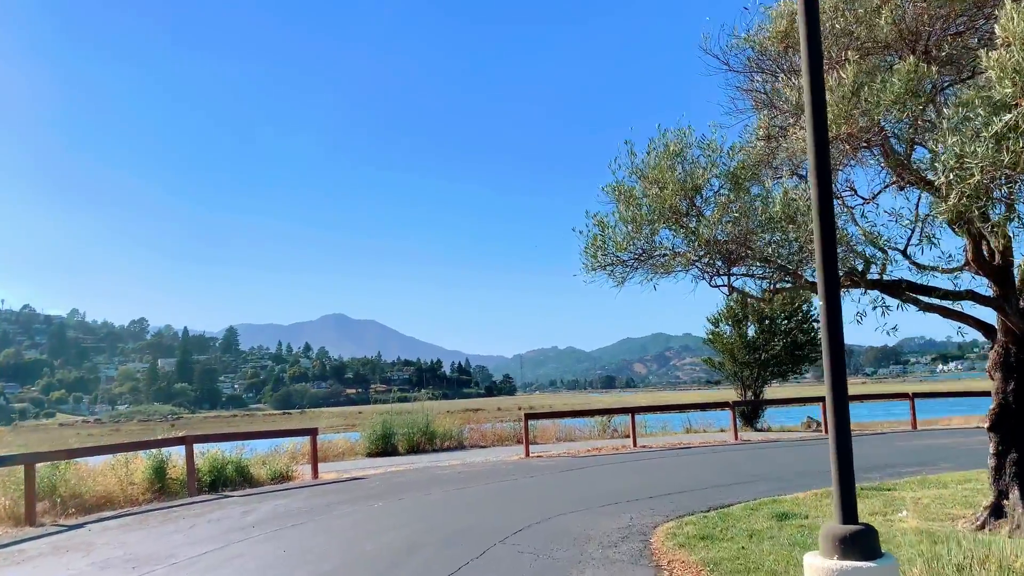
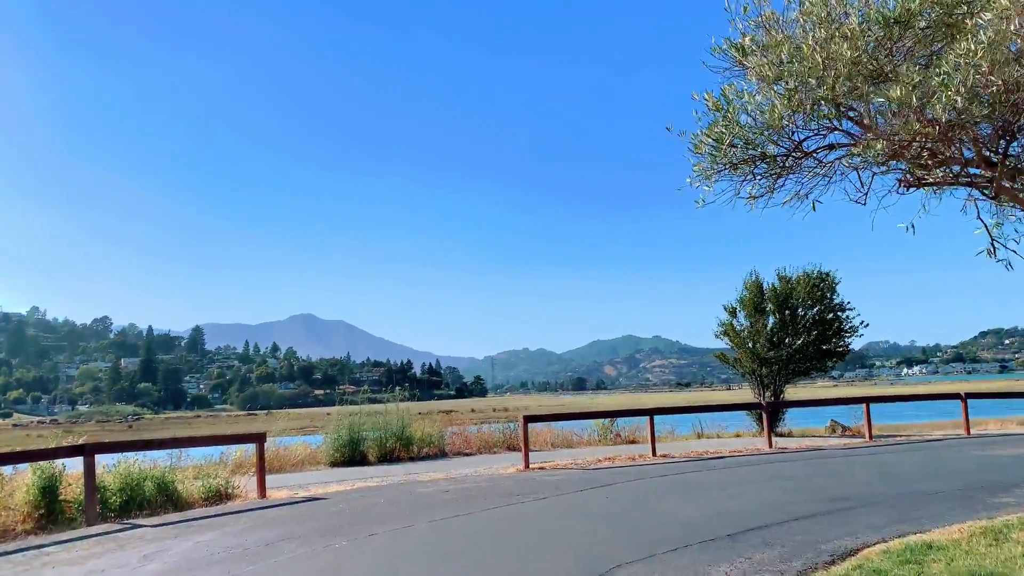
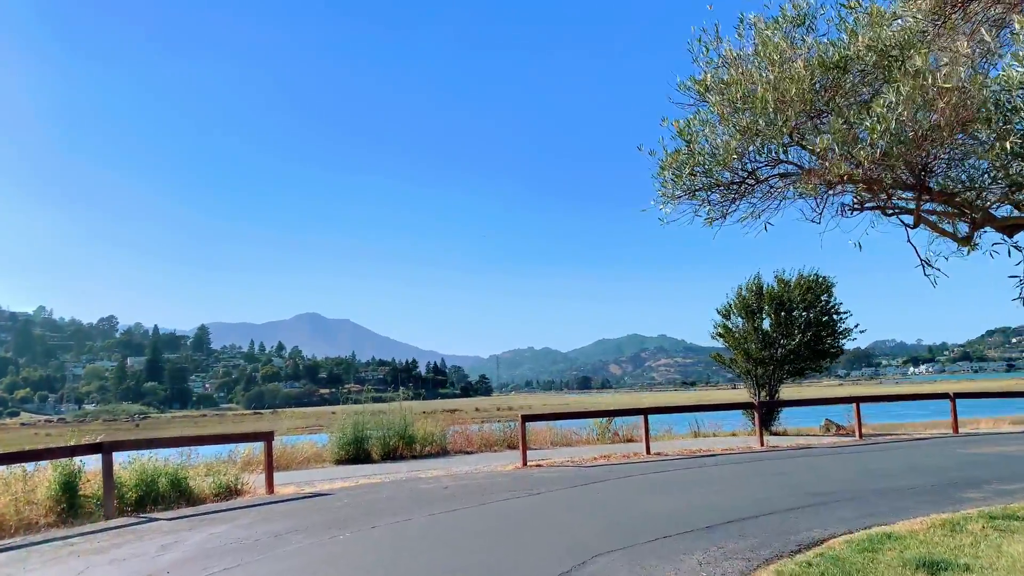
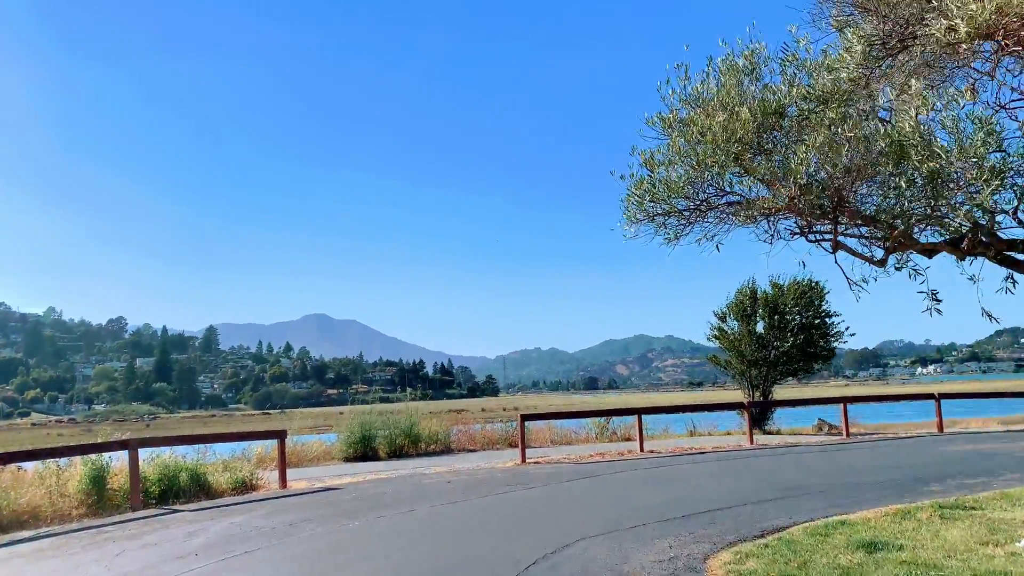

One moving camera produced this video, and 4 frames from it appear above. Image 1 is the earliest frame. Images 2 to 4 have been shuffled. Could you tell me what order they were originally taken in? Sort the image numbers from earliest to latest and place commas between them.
4, 3, 2
